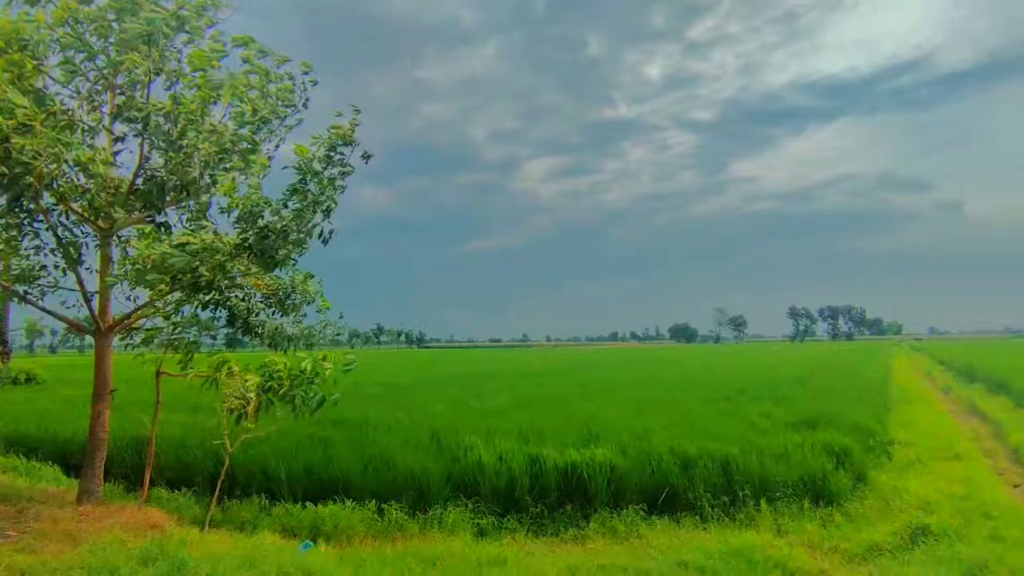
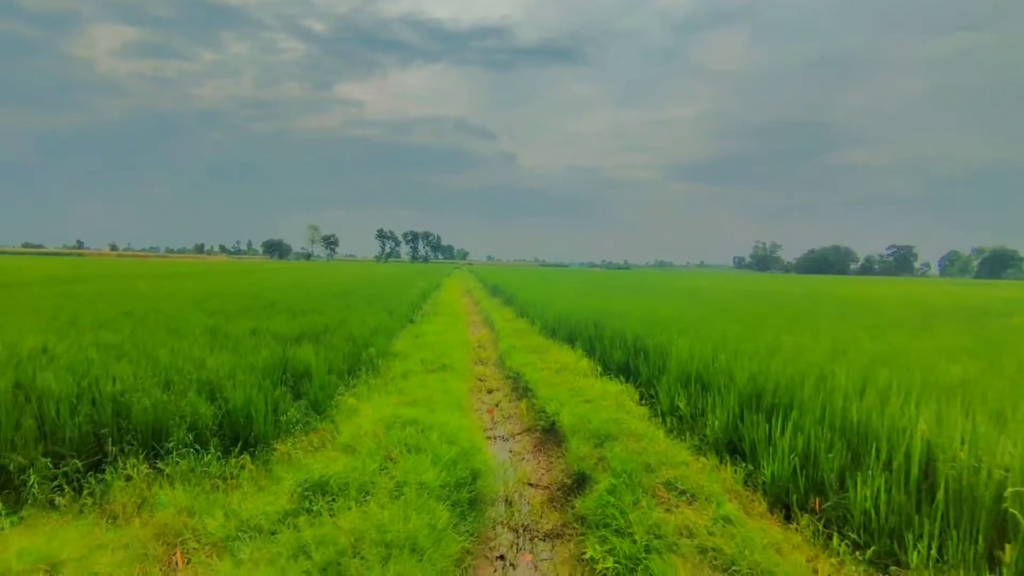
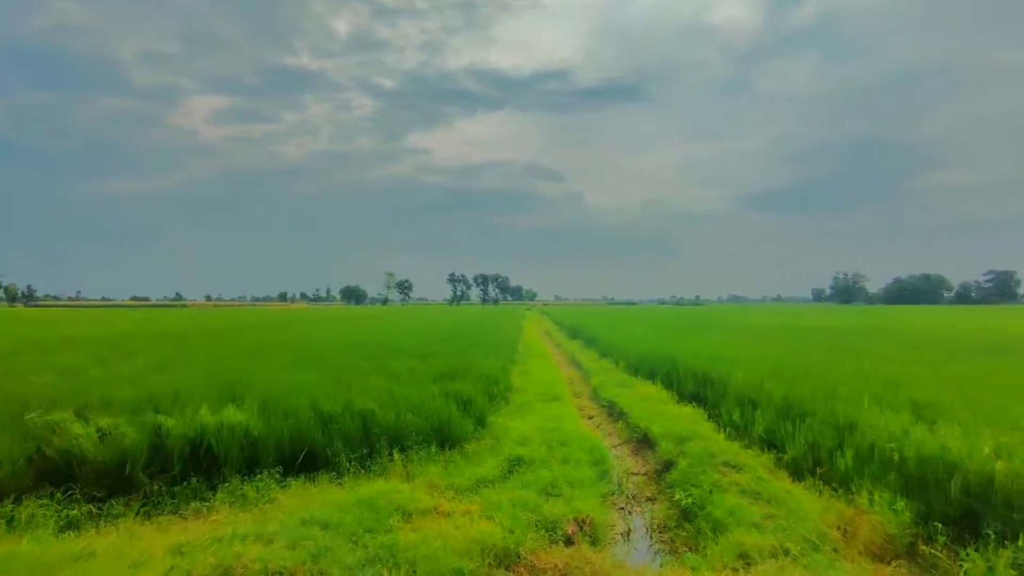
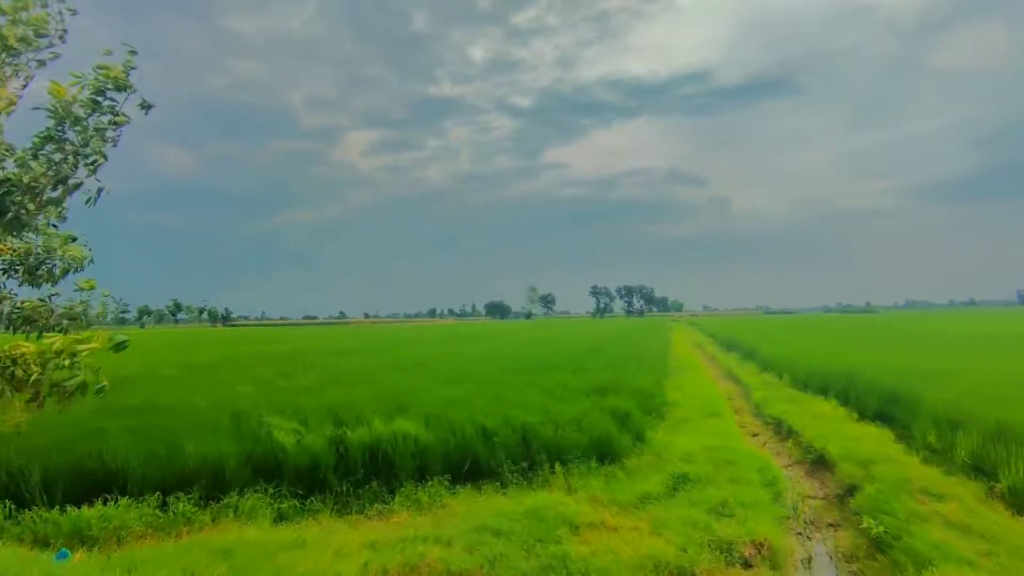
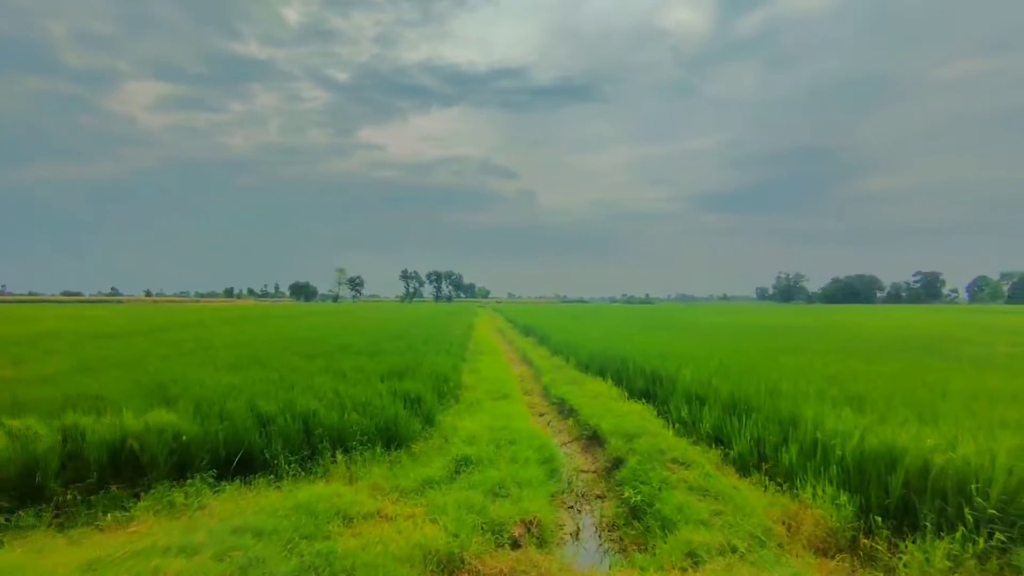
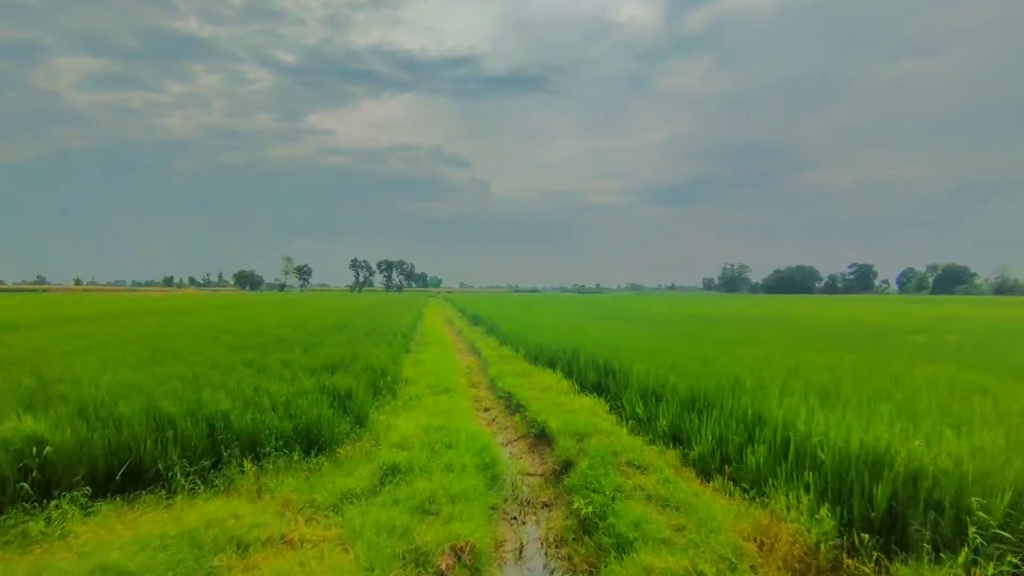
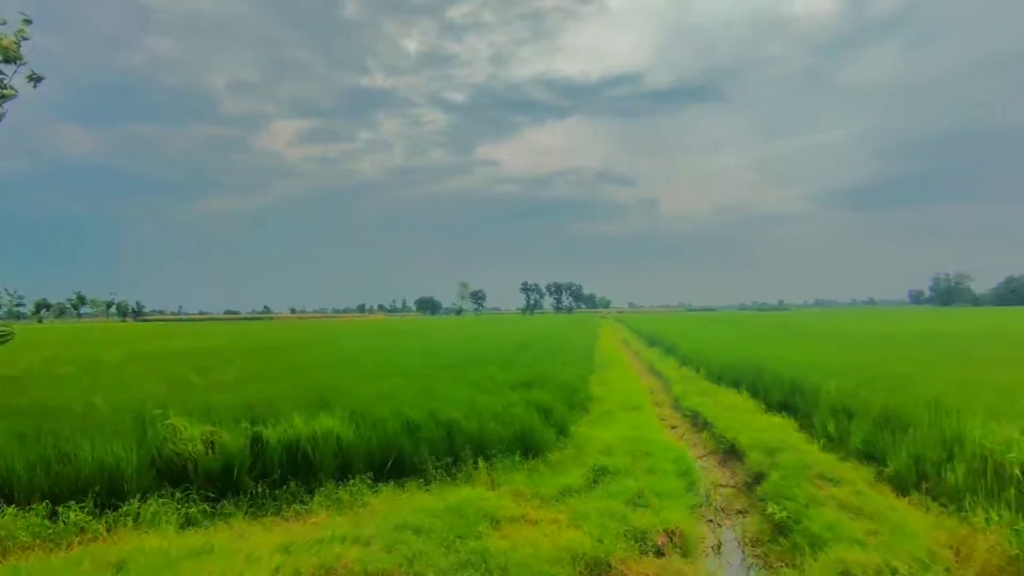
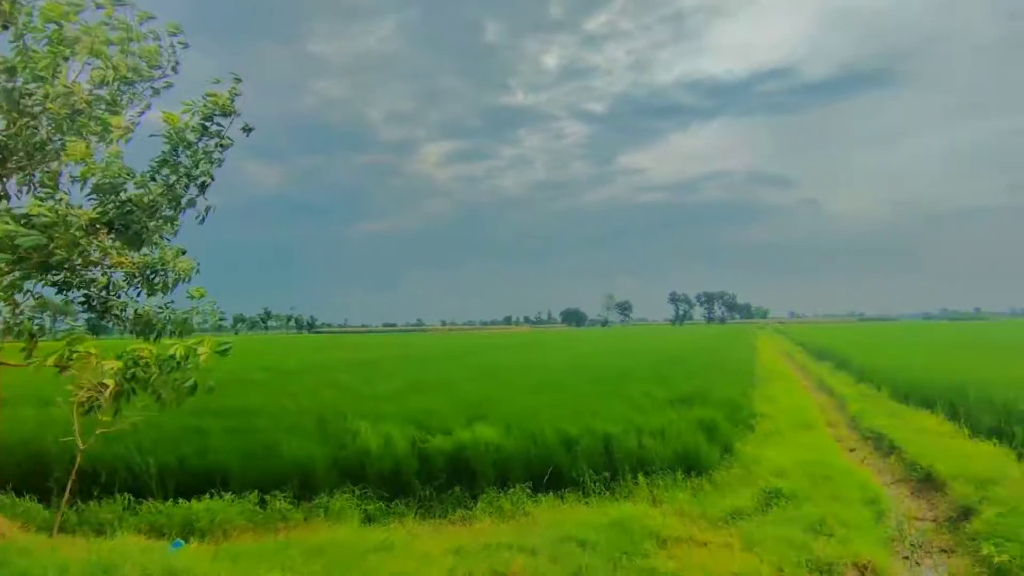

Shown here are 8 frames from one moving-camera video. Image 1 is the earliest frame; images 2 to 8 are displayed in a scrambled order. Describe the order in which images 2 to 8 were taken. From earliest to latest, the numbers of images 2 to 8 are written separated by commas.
8, 4, 7, 3, 5, 6, 2
